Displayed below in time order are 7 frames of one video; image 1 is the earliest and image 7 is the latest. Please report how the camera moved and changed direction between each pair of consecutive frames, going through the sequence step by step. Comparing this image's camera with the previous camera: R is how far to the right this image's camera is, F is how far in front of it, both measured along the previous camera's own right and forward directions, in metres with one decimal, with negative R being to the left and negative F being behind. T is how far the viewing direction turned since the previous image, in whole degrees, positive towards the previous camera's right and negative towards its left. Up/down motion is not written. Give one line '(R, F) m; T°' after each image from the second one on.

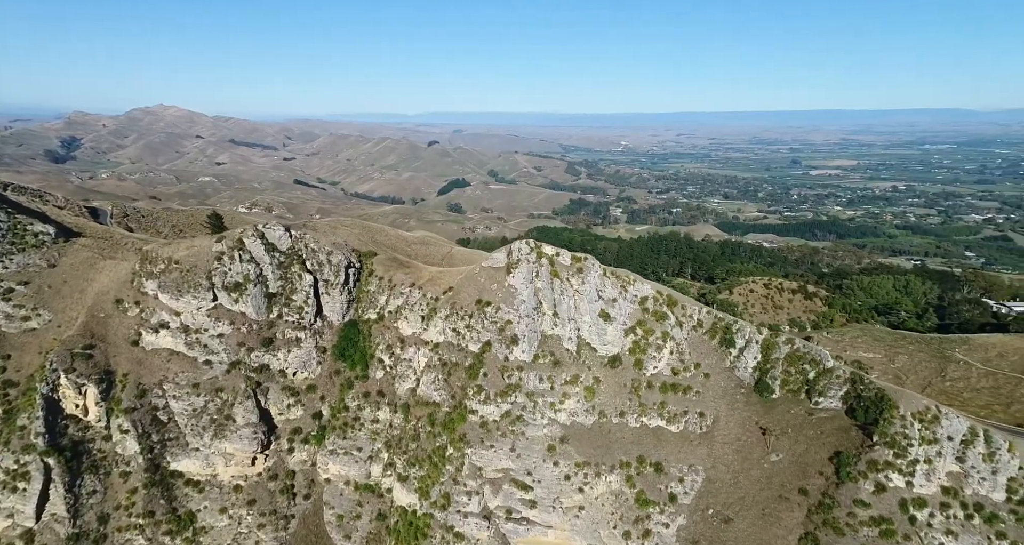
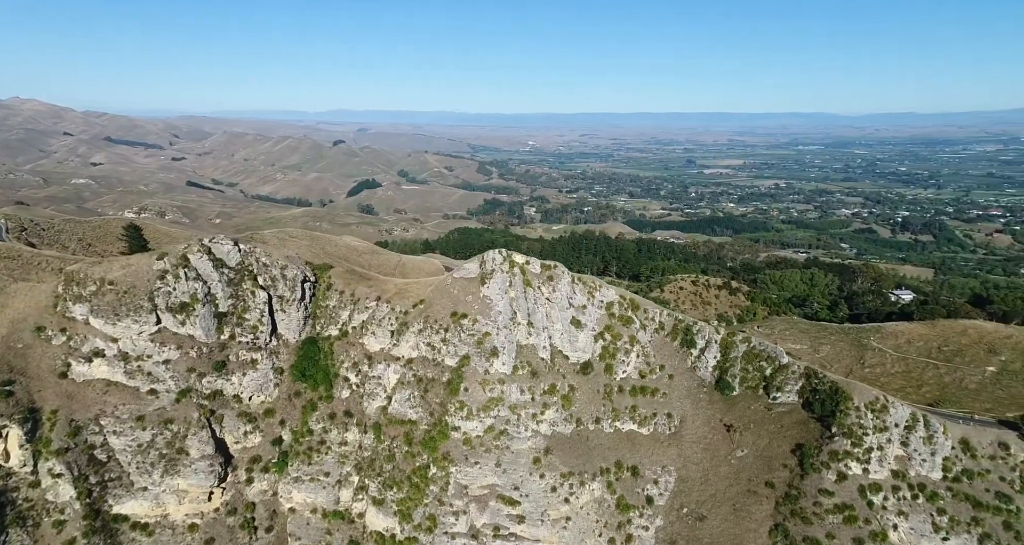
(-2.1, +0.6) m; +7°
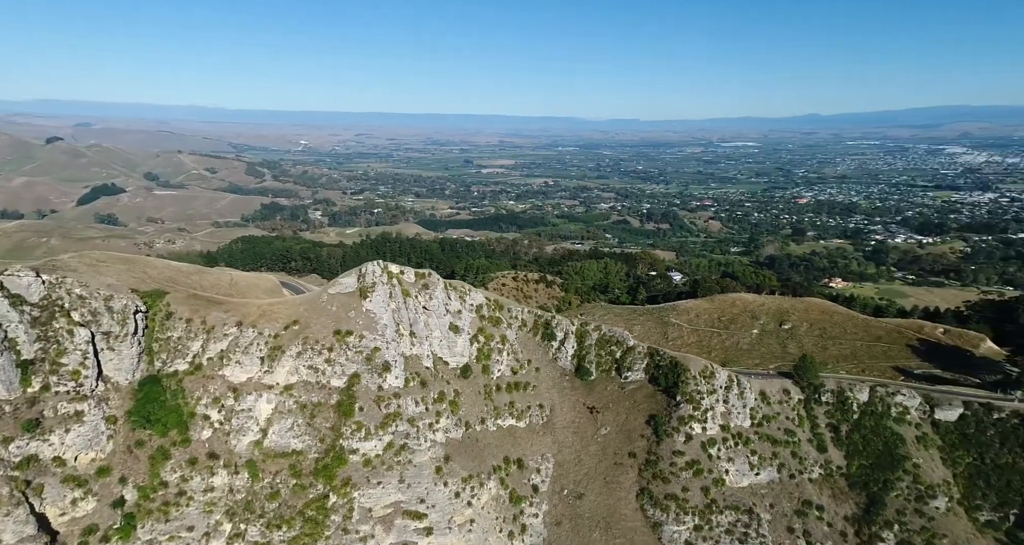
(-3.3, +0.1) m; +19°
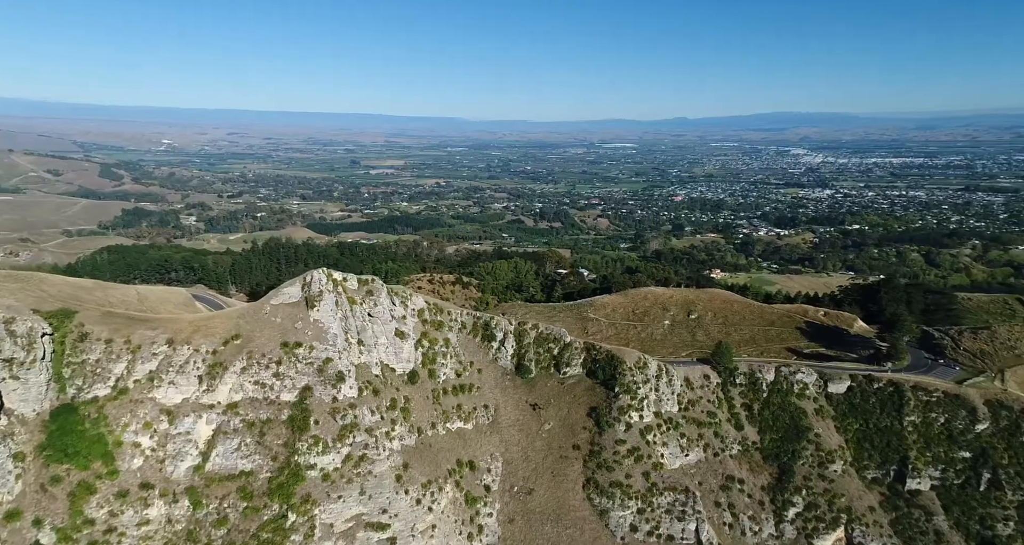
(-2.0, -0.2) m; +9°
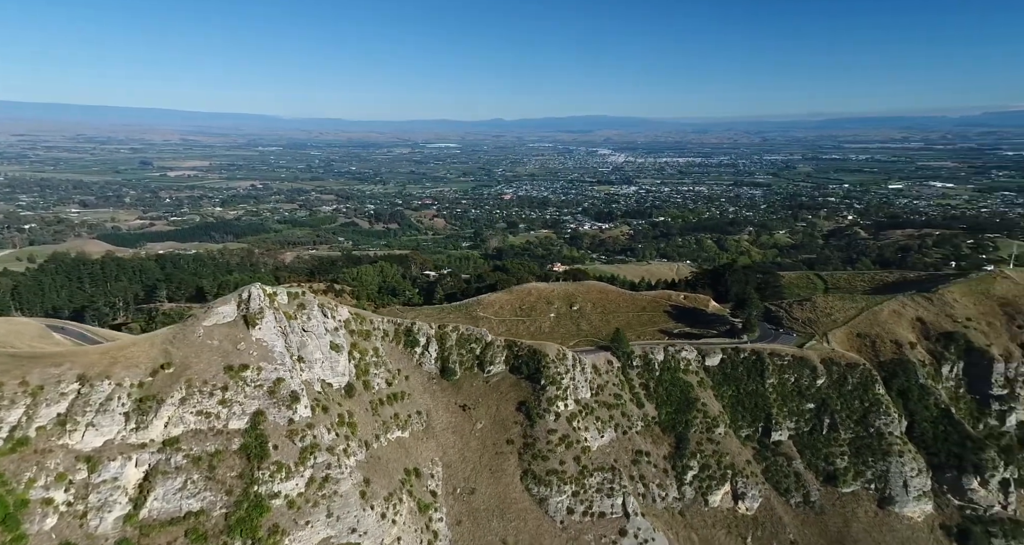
(-4.2, -0.3) m; +14°
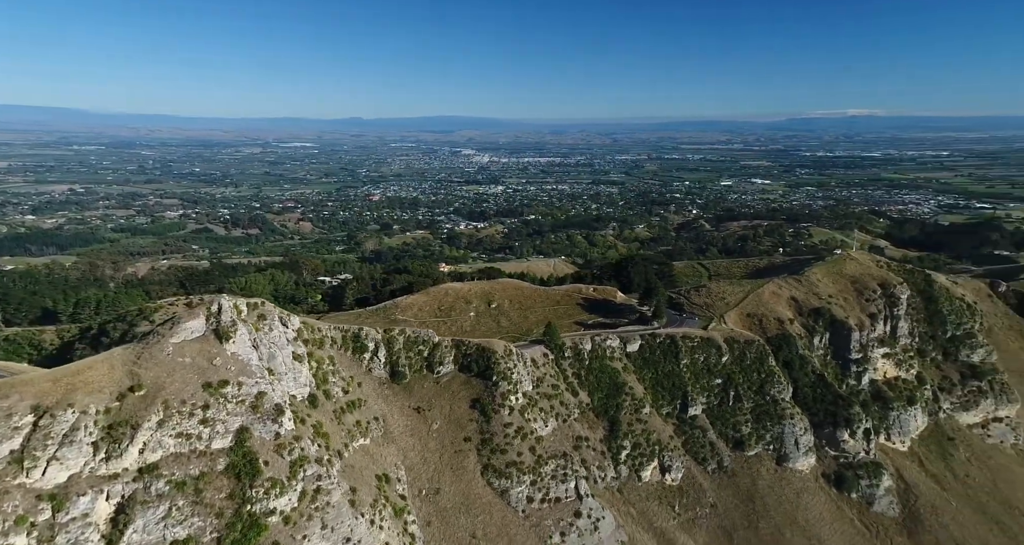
(-3.8, -0.8) m; +11°
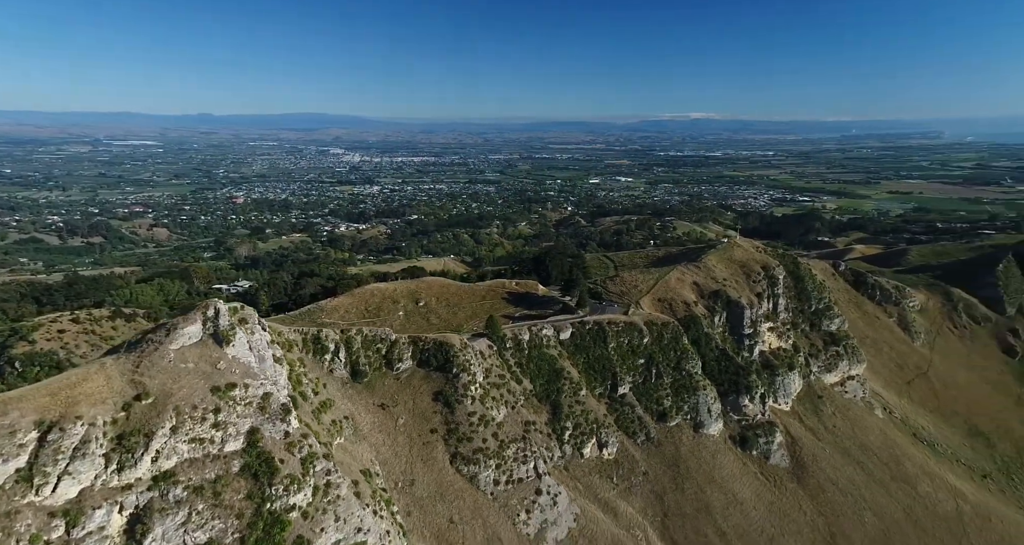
(-4.0, -2.0) m; +10°
